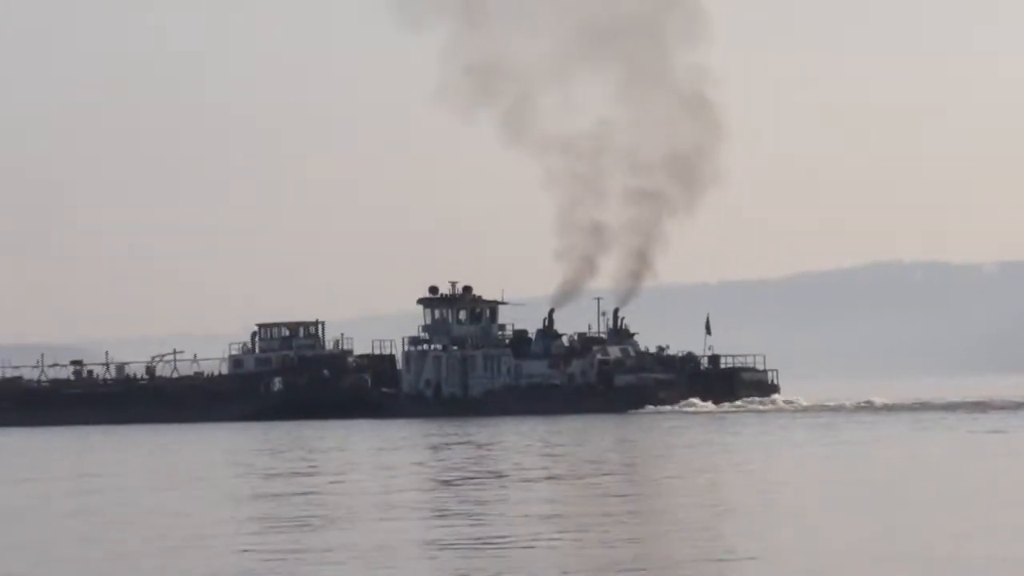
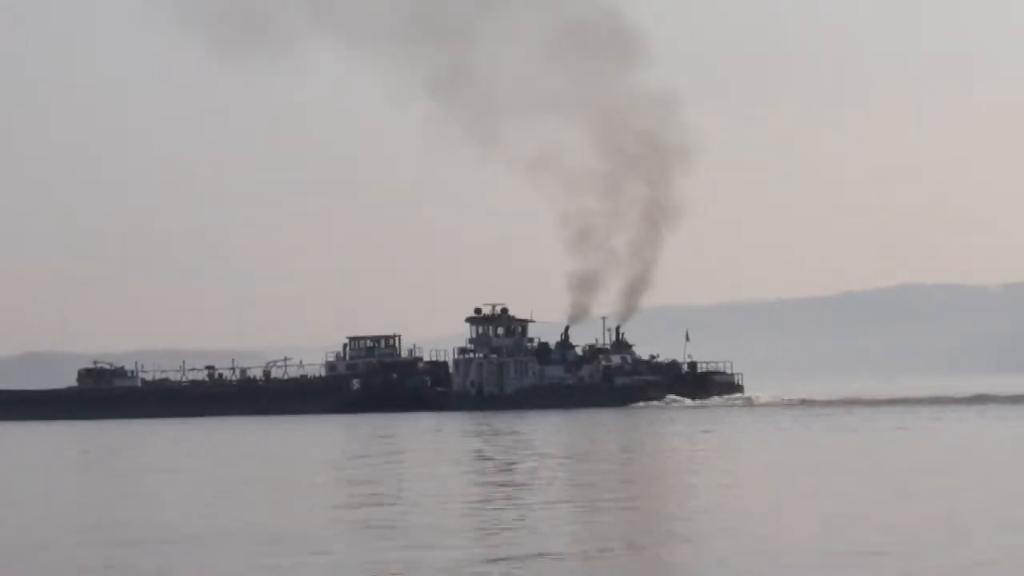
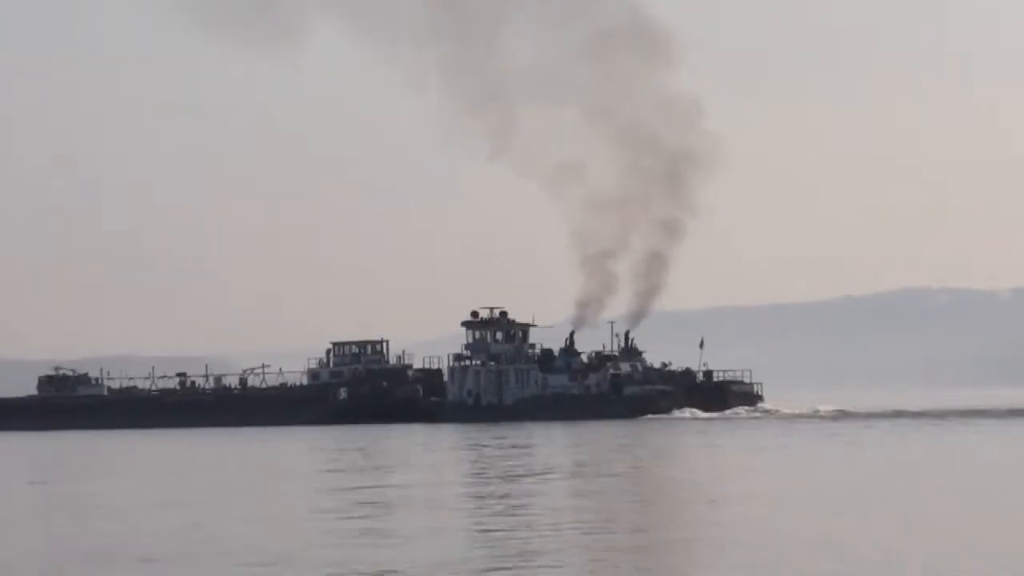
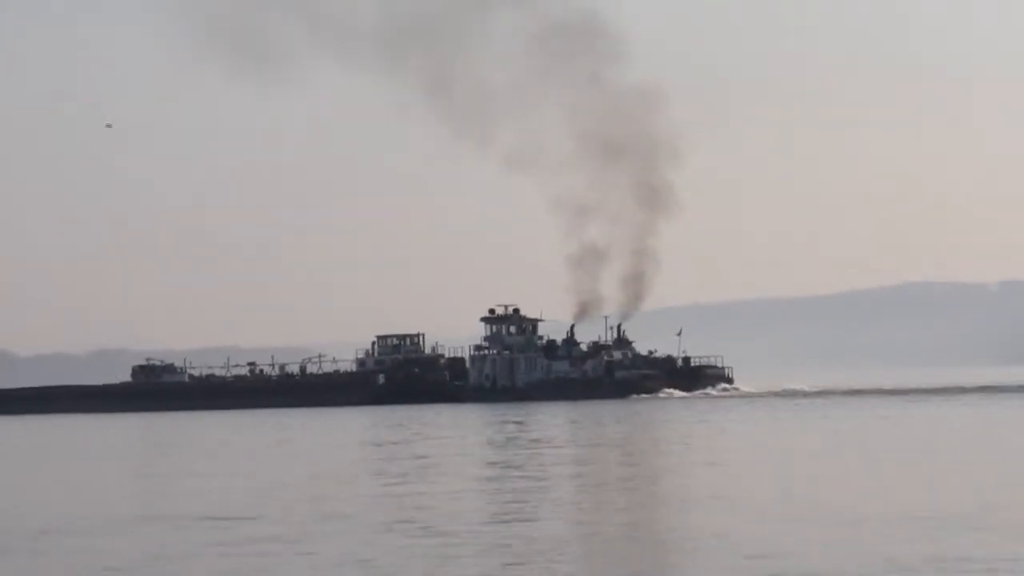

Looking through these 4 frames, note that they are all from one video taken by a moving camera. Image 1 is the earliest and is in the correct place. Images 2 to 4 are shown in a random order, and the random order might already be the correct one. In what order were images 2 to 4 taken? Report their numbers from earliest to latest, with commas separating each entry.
3, 2, 4
